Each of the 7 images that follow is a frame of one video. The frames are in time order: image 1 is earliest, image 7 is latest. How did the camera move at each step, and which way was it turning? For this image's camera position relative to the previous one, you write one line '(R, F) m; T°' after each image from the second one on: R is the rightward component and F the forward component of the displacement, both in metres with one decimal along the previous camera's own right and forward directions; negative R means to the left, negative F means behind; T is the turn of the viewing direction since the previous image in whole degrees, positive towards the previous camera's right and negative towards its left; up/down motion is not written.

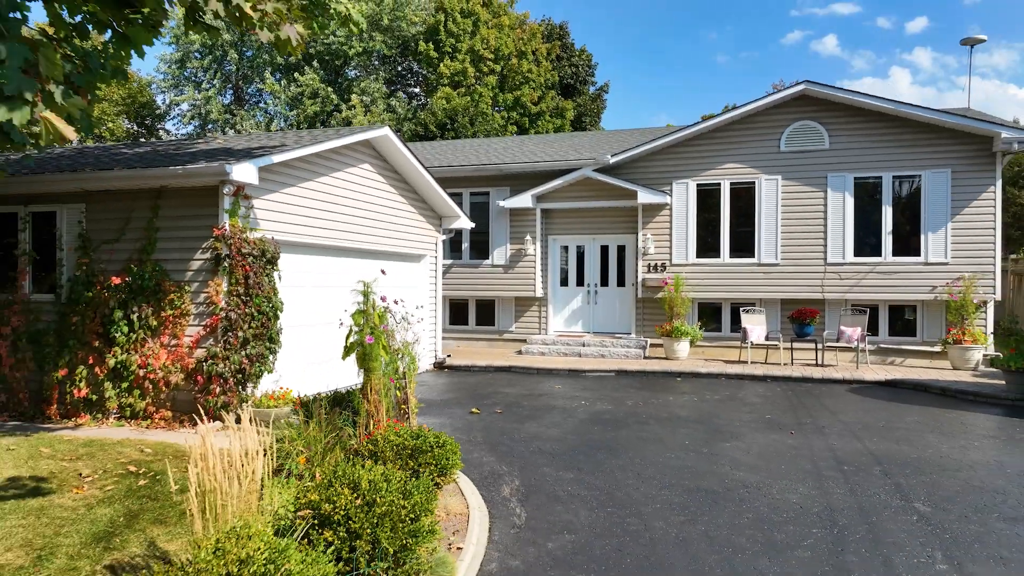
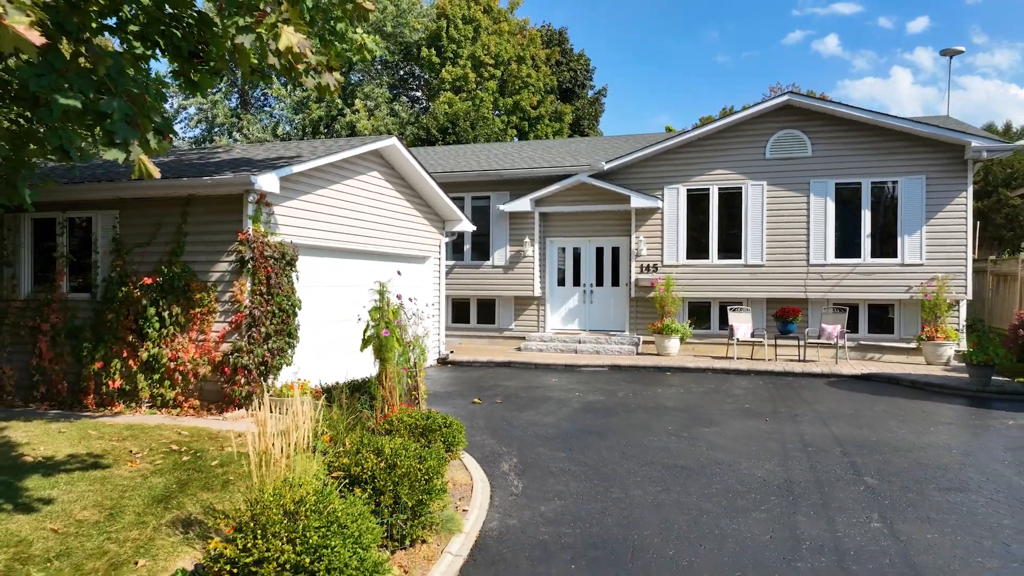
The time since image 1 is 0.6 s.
(0.0, -0.7) m; 0°
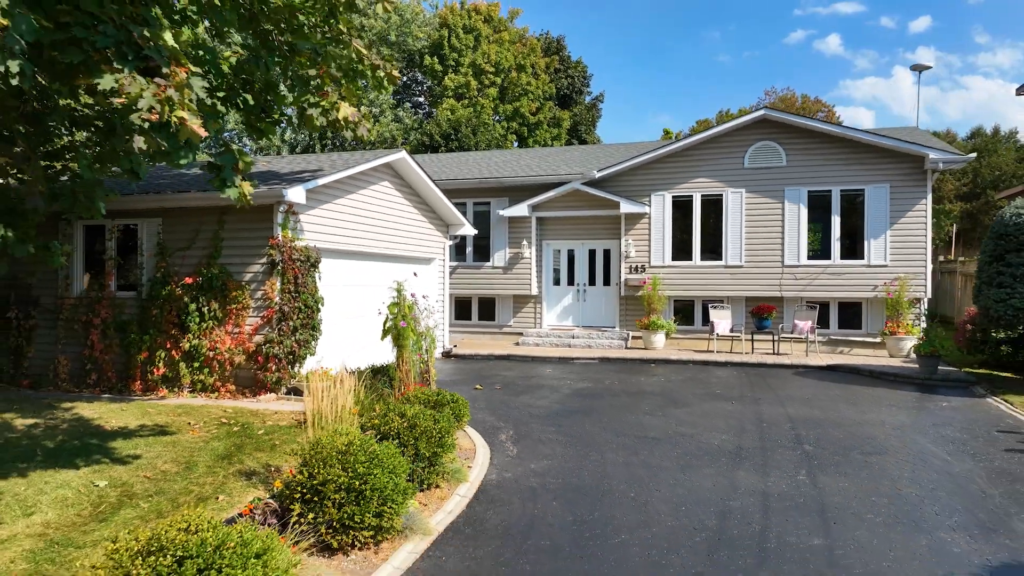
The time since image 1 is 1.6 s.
(0.0, -1.1) m; 0°
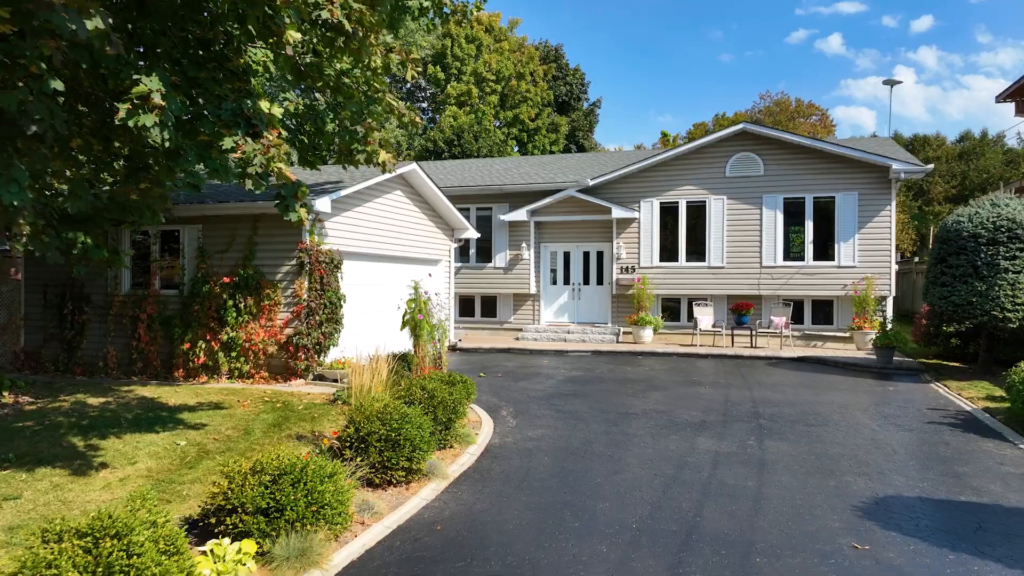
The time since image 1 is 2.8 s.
(0.0, -1.2) m; 0°
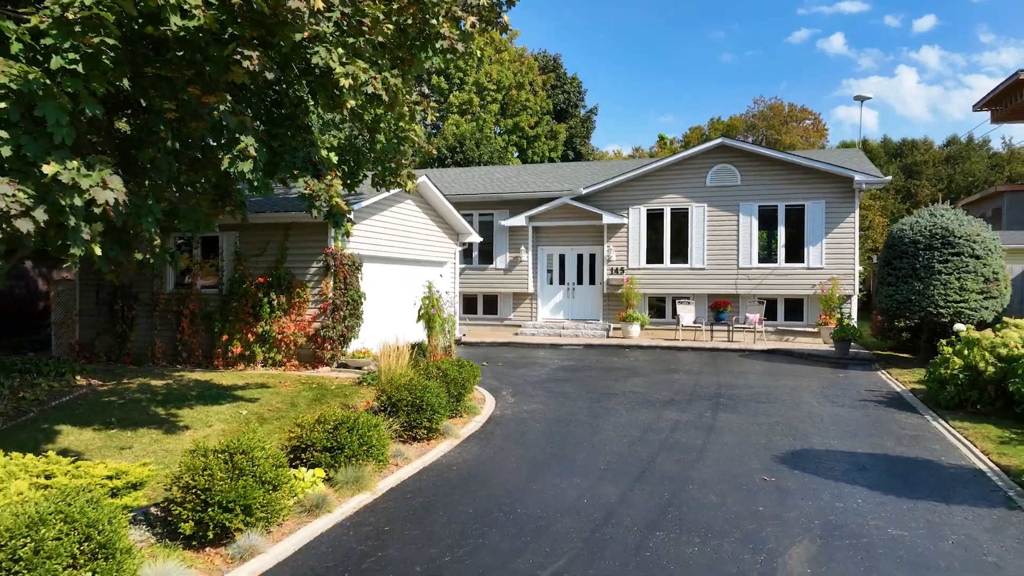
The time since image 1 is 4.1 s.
(0.0, -1.4) m; 0°
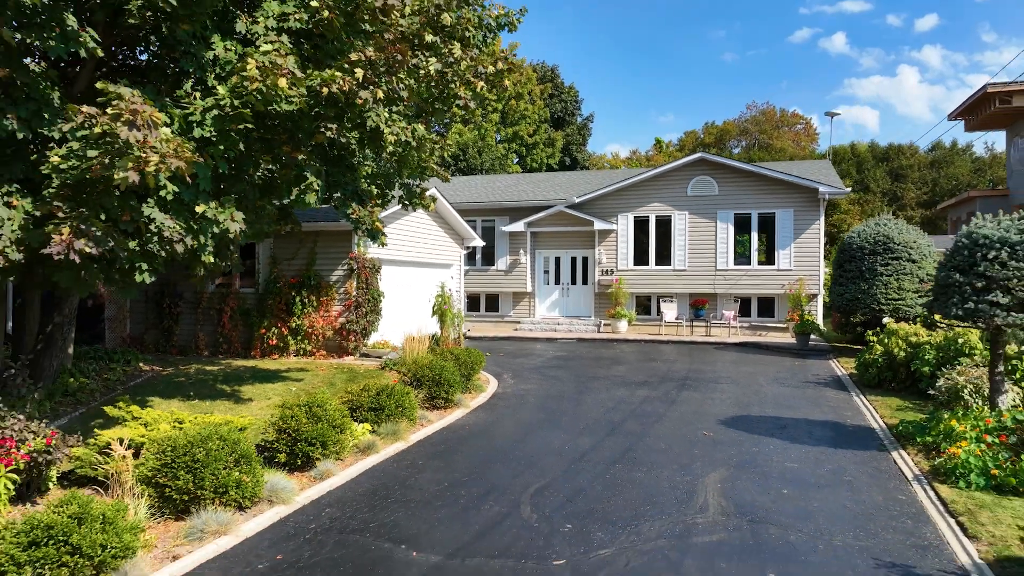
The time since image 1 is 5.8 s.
(0.0, -1.7) m; 0°
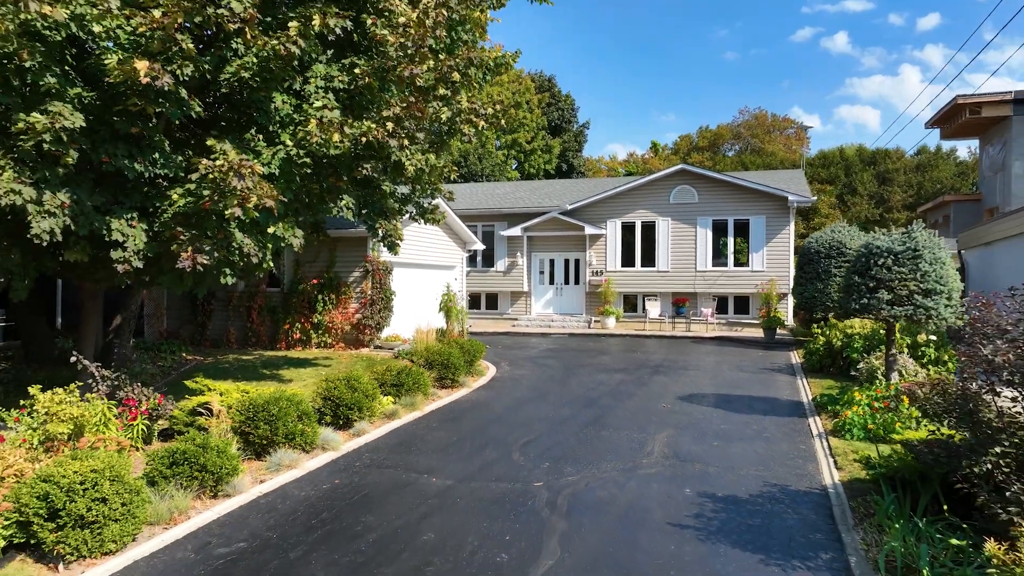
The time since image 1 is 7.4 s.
(+0.1, -1.7) m; 0°
